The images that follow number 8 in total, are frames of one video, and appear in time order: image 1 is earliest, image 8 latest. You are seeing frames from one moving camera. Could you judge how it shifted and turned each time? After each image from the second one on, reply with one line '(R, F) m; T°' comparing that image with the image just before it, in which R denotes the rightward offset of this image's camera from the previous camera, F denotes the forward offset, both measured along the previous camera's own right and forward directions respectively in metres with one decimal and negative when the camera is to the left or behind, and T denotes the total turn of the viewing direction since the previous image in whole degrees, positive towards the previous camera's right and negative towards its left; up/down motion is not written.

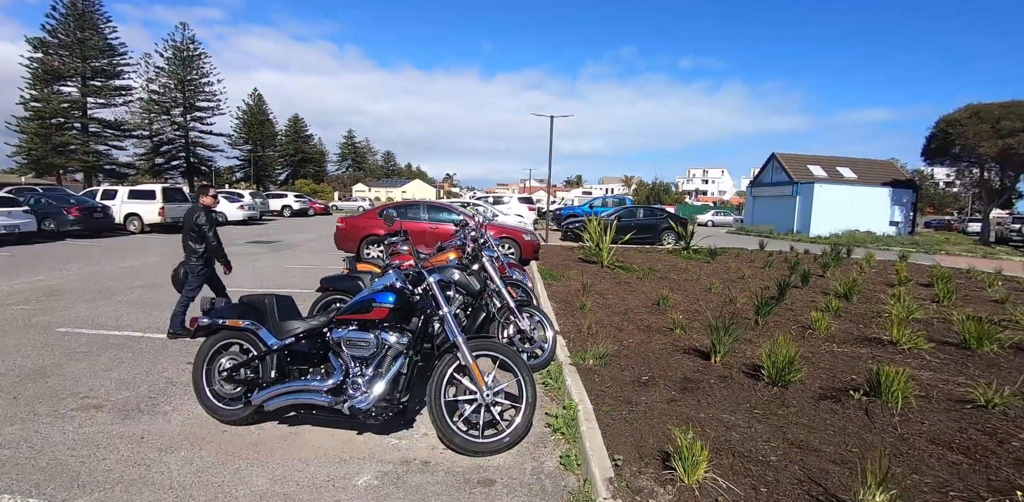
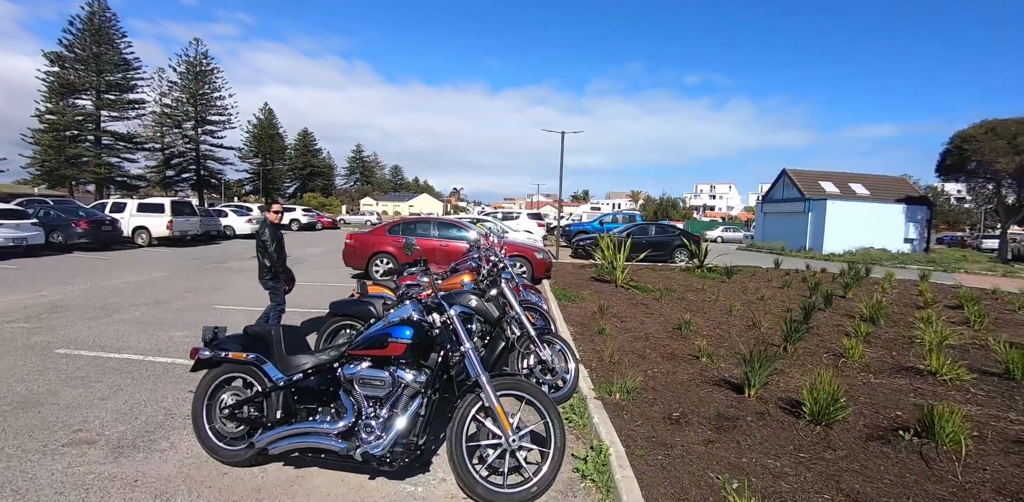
(-0.1, +0.3) m; -1°
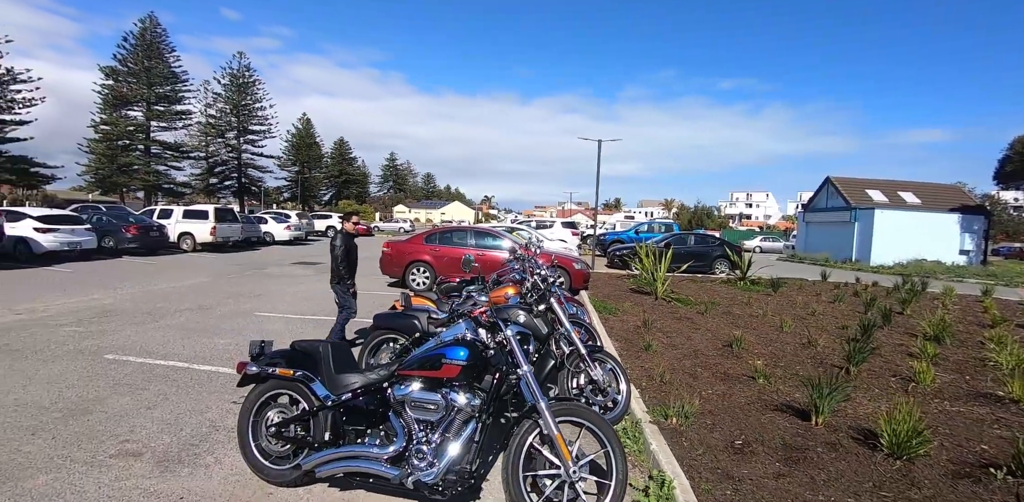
(-0.2, +0.2) m; -3°
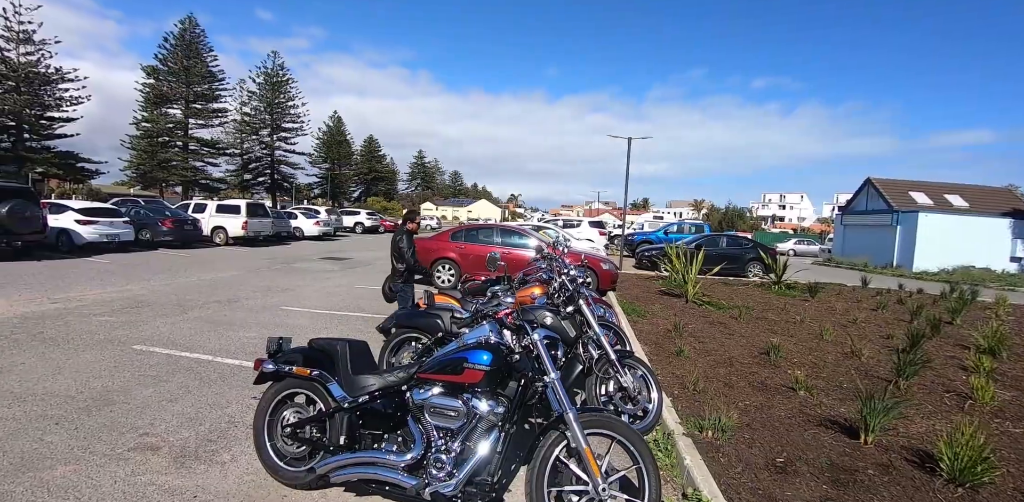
(0.0, +0.2) m; -3°
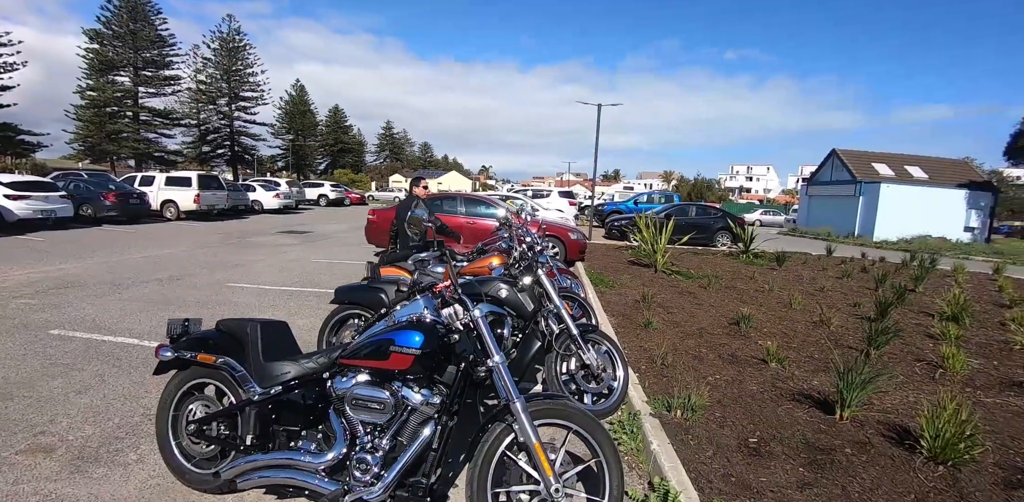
(+0.2, +0.4) m; +3°
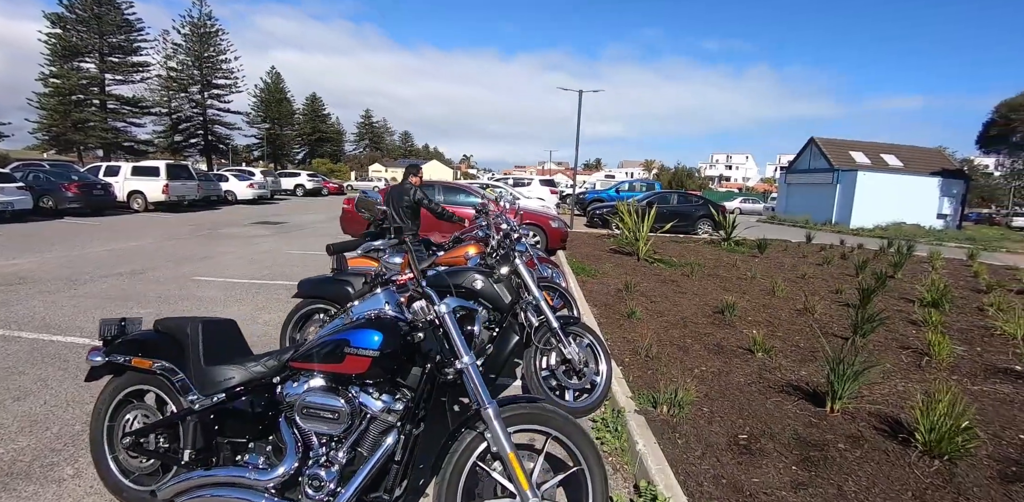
(+0.1, +0.2) m; +2°
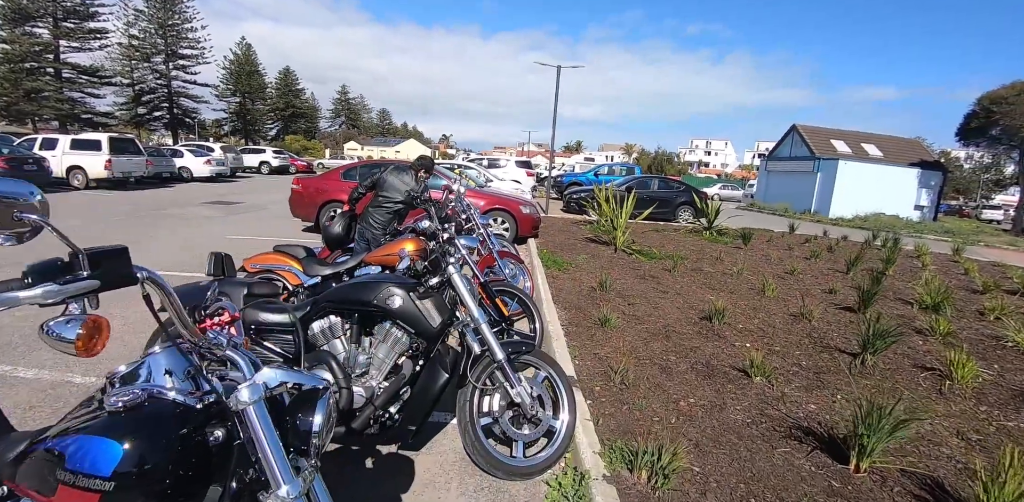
(+0.2, +0.9) m; +2°
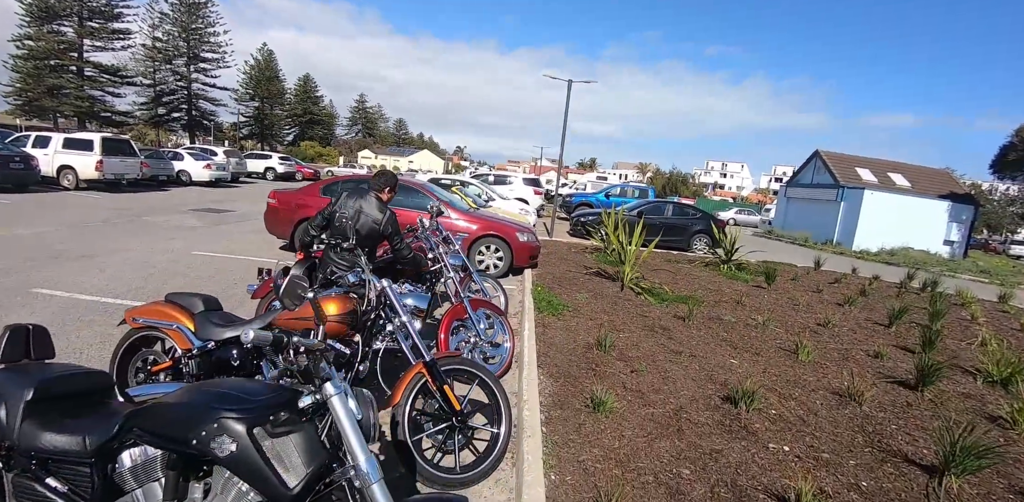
(+0.3, +1.0) m; -1°
